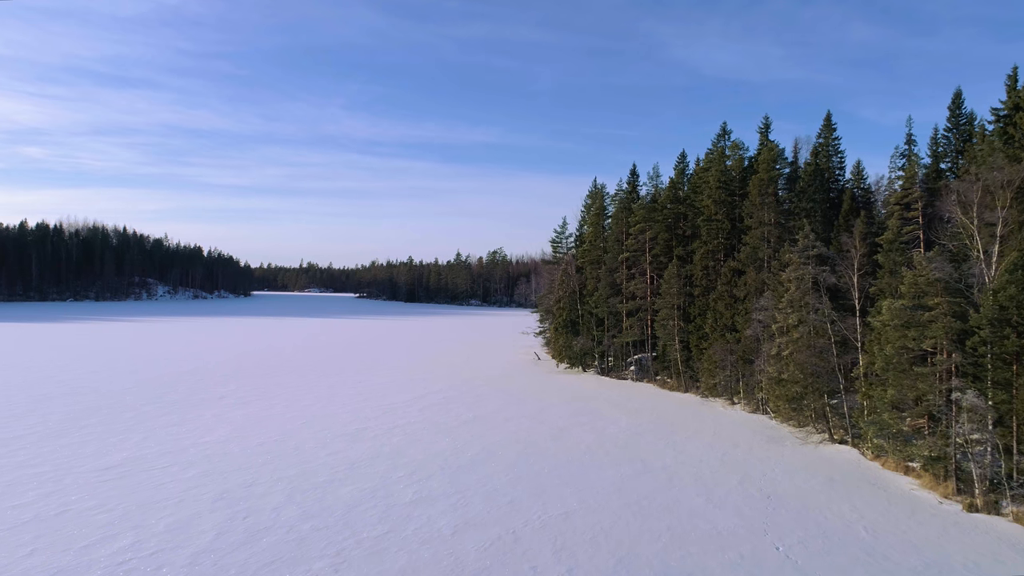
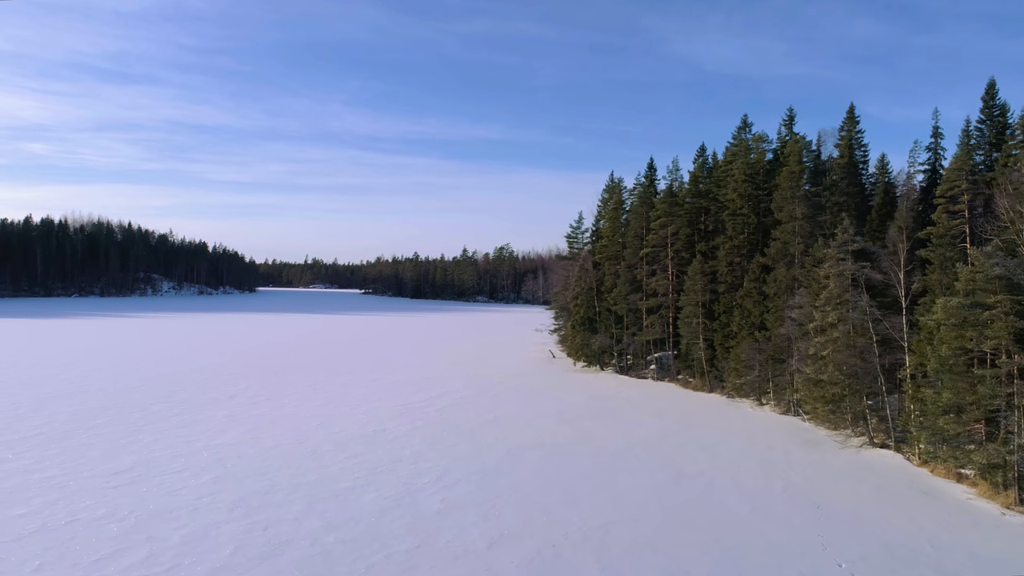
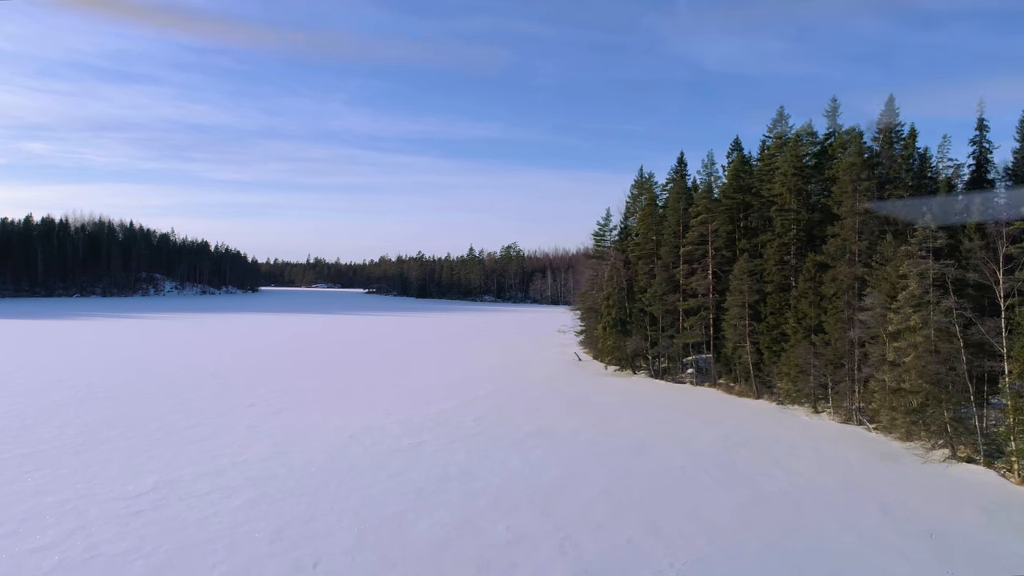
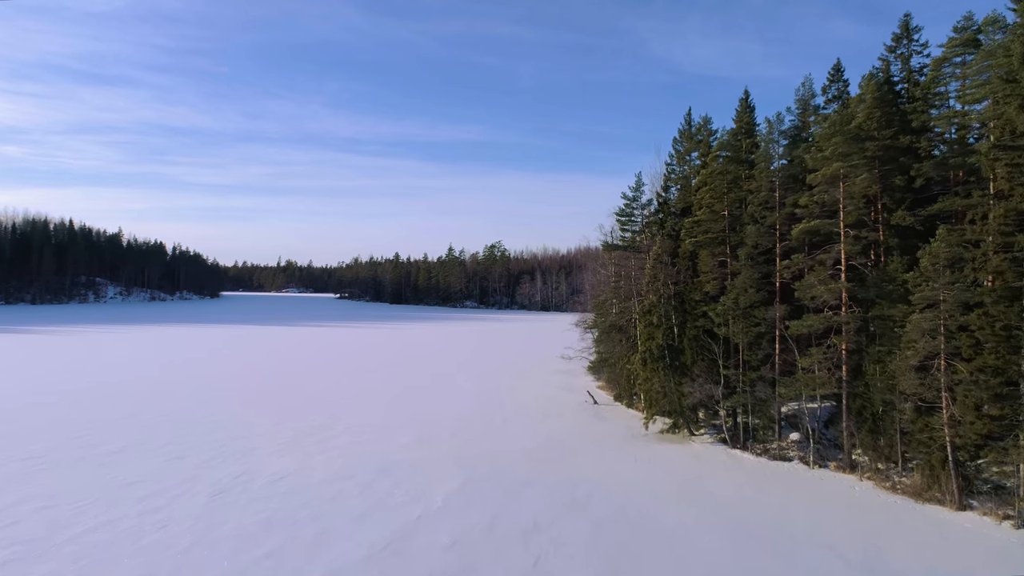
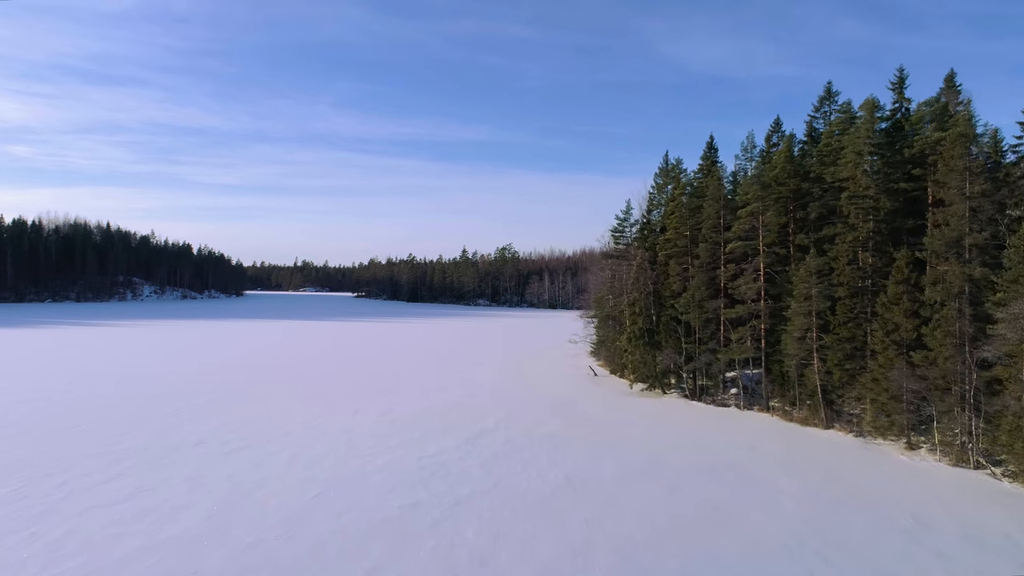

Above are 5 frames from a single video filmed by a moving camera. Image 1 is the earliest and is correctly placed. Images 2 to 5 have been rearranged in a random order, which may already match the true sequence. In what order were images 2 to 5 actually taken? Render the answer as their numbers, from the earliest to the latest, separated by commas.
2, 3, 5, 4
